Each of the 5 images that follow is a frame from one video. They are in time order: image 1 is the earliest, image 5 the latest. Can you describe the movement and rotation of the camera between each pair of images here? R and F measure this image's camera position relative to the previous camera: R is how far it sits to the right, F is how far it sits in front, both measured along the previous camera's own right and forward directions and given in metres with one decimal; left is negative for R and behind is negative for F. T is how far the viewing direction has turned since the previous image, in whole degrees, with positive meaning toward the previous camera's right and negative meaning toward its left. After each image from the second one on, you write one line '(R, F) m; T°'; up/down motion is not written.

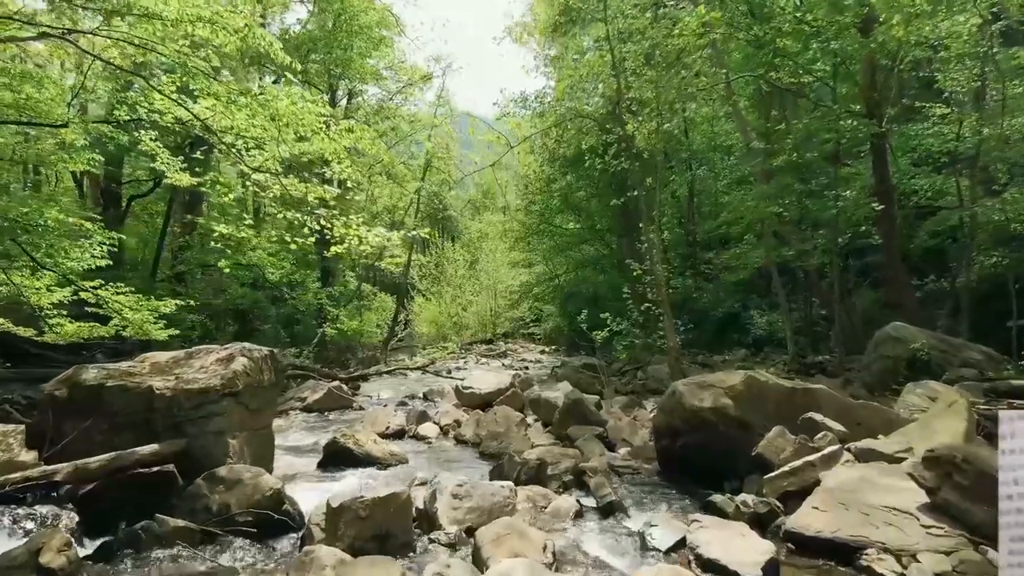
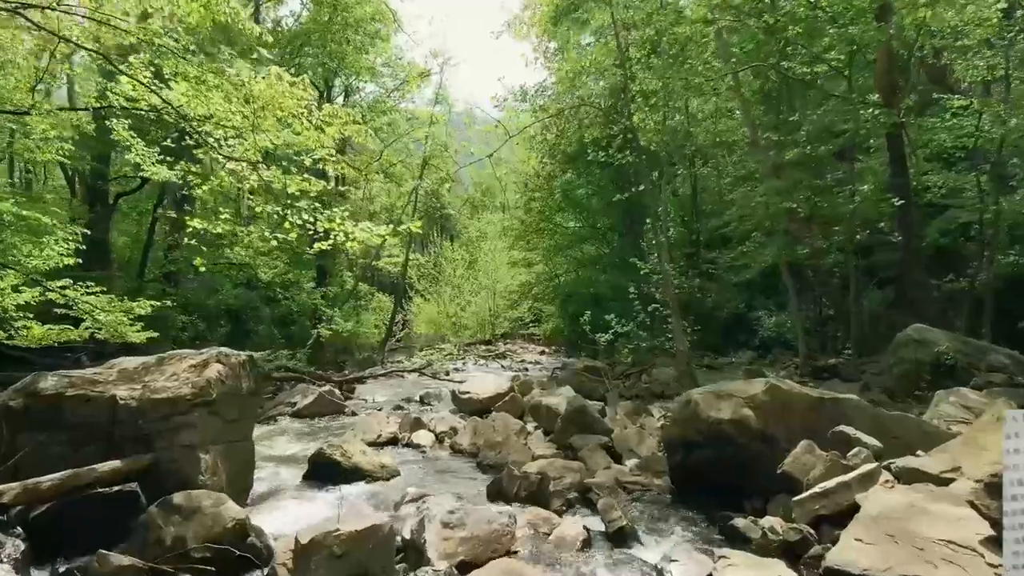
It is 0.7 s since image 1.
(0.0, +0.5) m; 0°
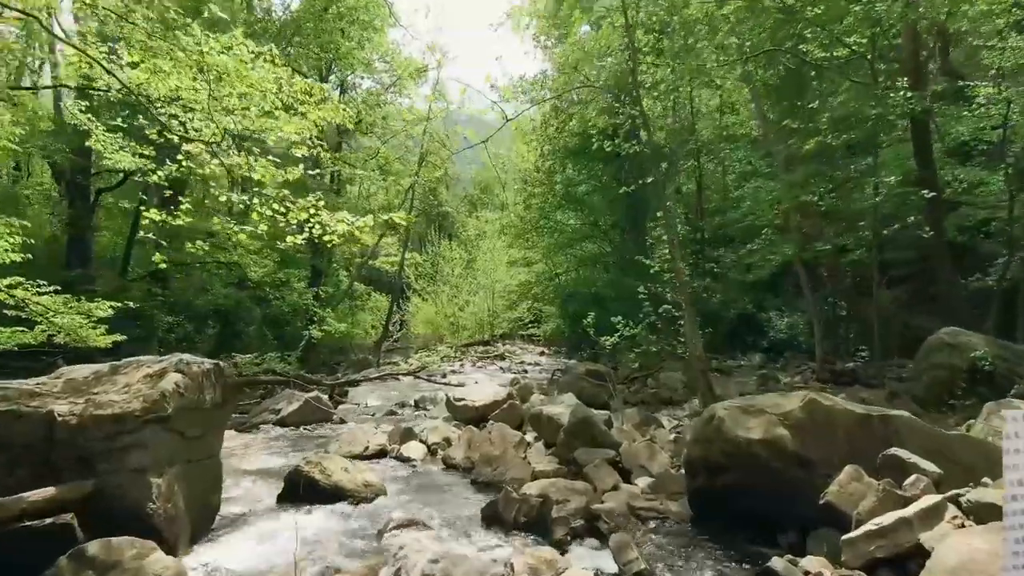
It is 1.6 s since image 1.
(0.0, +0.6) m; 0°
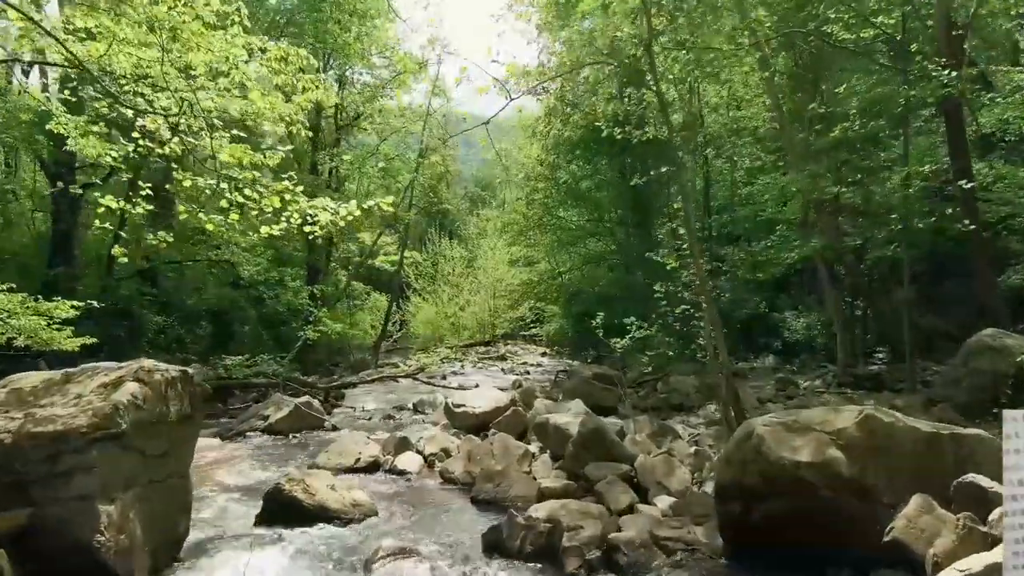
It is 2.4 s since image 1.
(0.0, +0.6) m; 0°
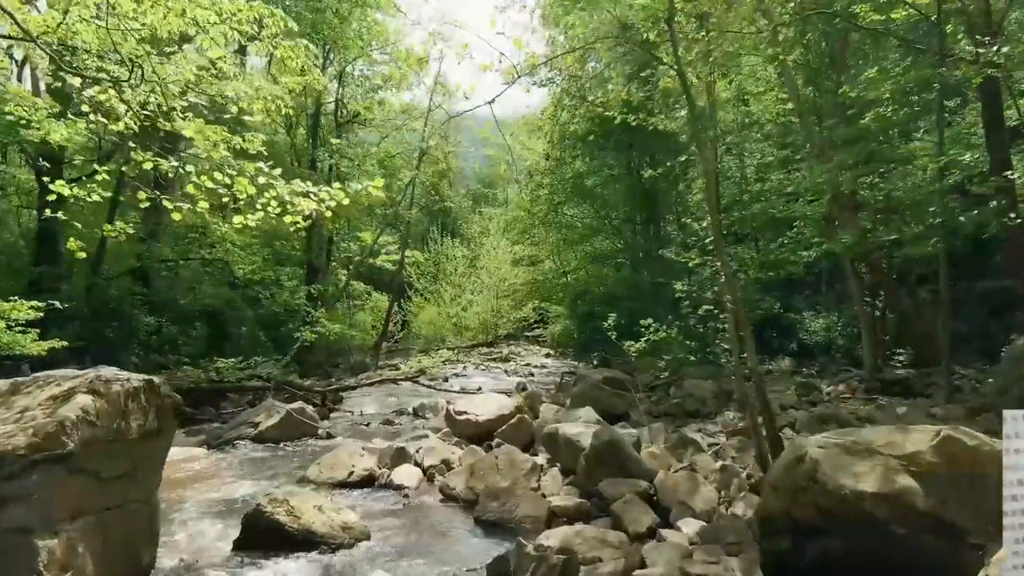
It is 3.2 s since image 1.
(0.0, +0.6) m; 0°
